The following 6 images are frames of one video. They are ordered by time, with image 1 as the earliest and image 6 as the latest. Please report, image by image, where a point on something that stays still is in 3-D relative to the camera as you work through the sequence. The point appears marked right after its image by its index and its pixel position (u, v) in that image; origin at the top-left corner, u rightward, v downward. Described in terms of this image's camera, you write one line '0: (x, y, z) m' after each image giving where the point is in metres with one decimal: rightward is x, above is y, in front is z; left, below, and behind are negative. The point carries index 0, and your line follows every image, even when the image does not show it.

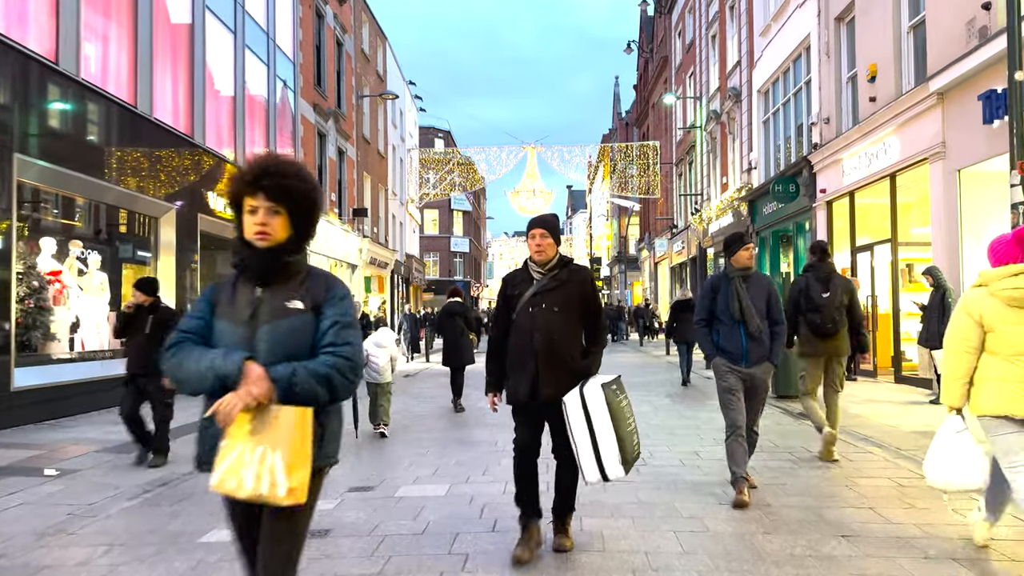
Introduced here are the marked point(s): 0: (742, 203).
0: (+5.9, +2.2, +20.0) m
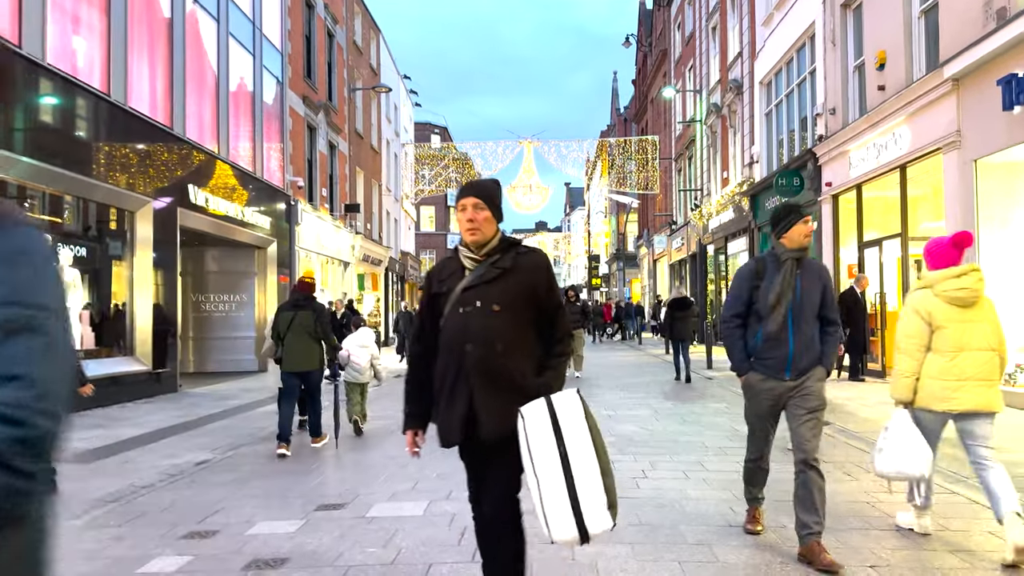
0: (+5.8, +2.3, +19.5) m
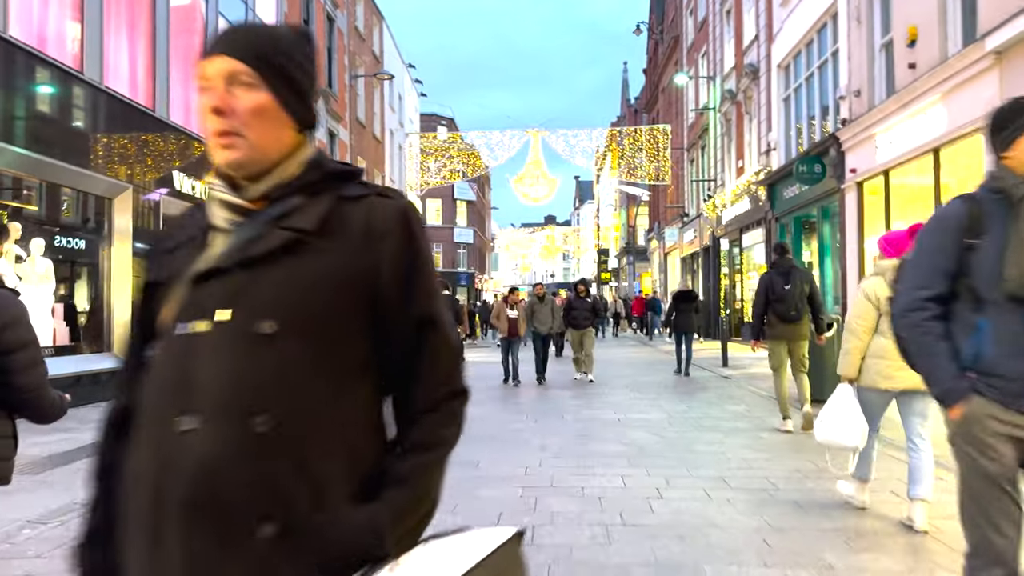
0: (+5.9, +2.4, +18.6) m
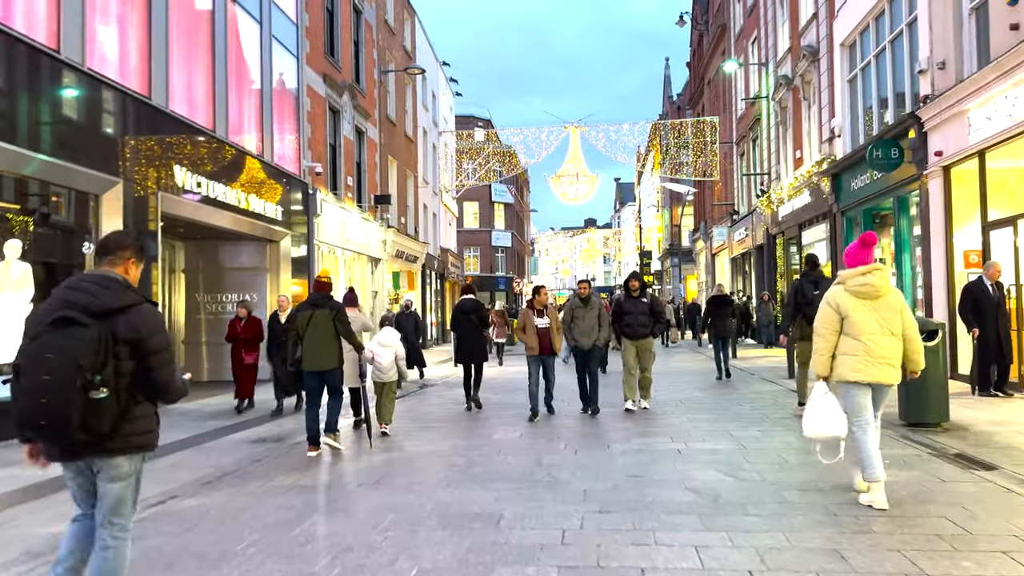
0: (+6.7, +2.4, +16.9) m
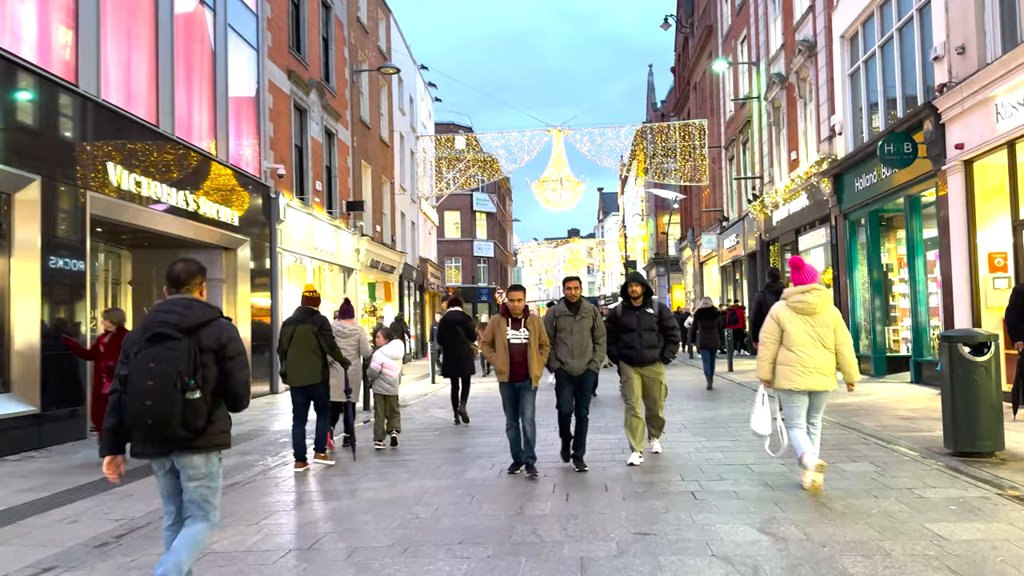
0: (+6.3, +2.2, +15.9) m
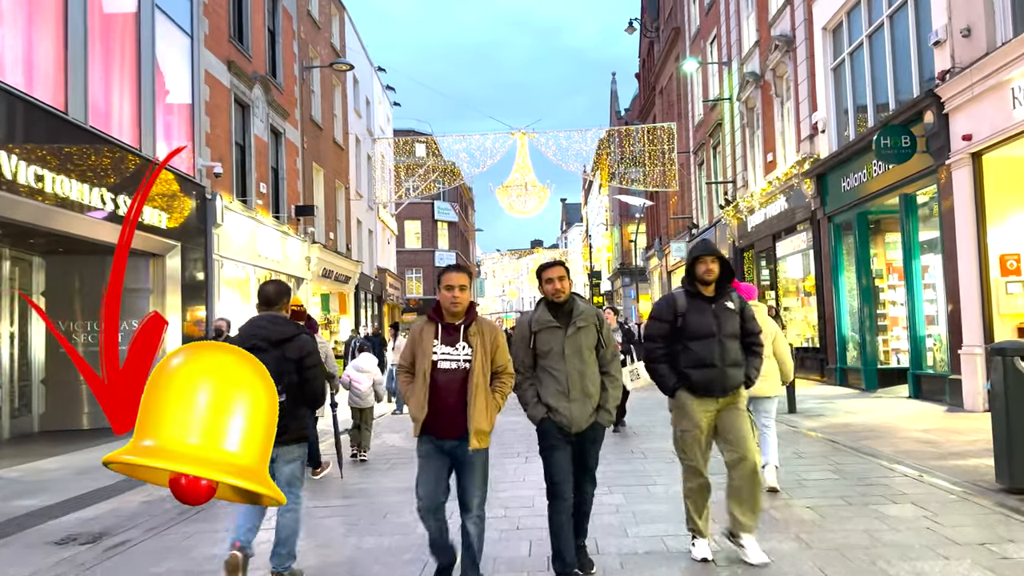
0: (+5.6, +2.1, +15.0) m
